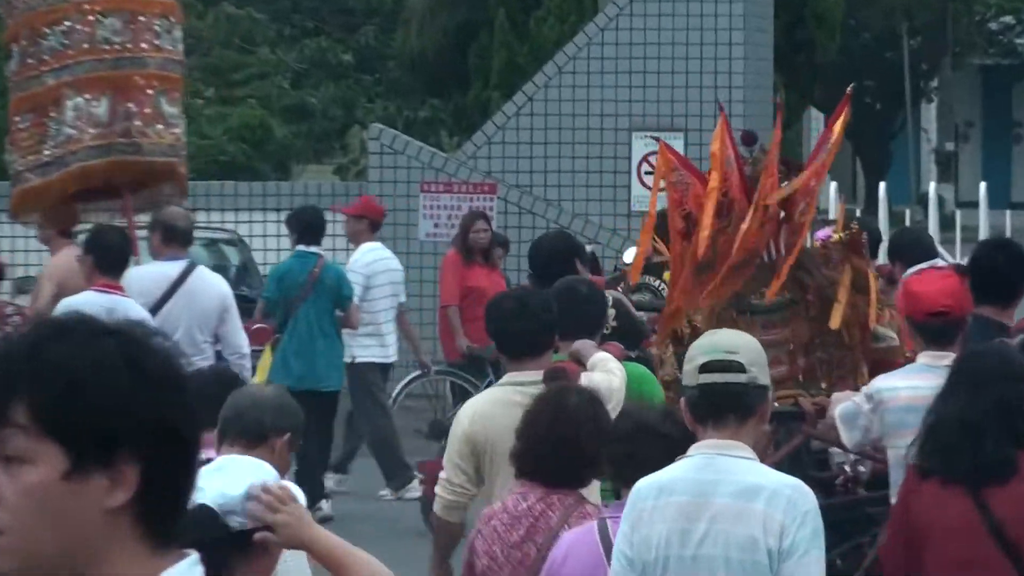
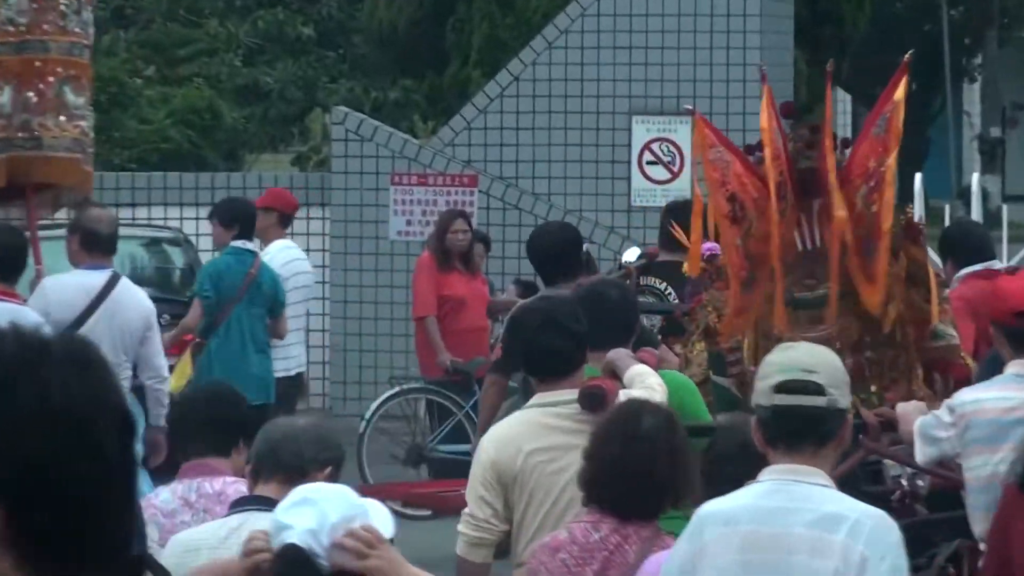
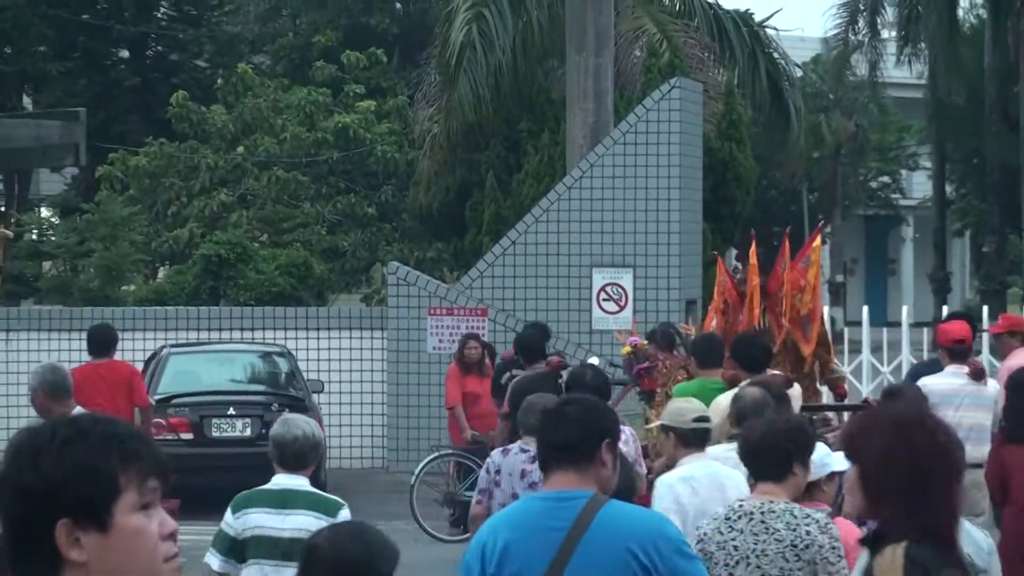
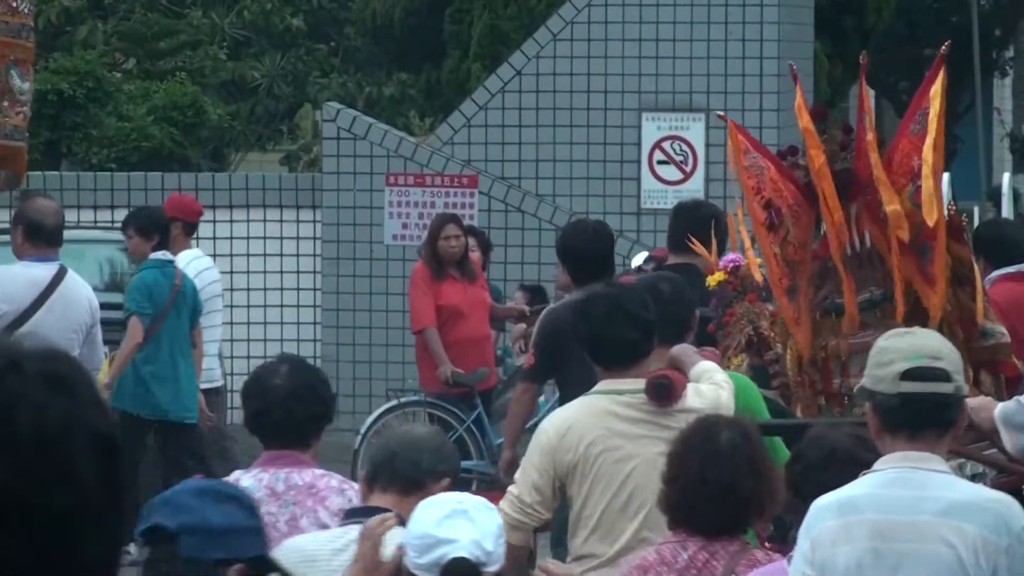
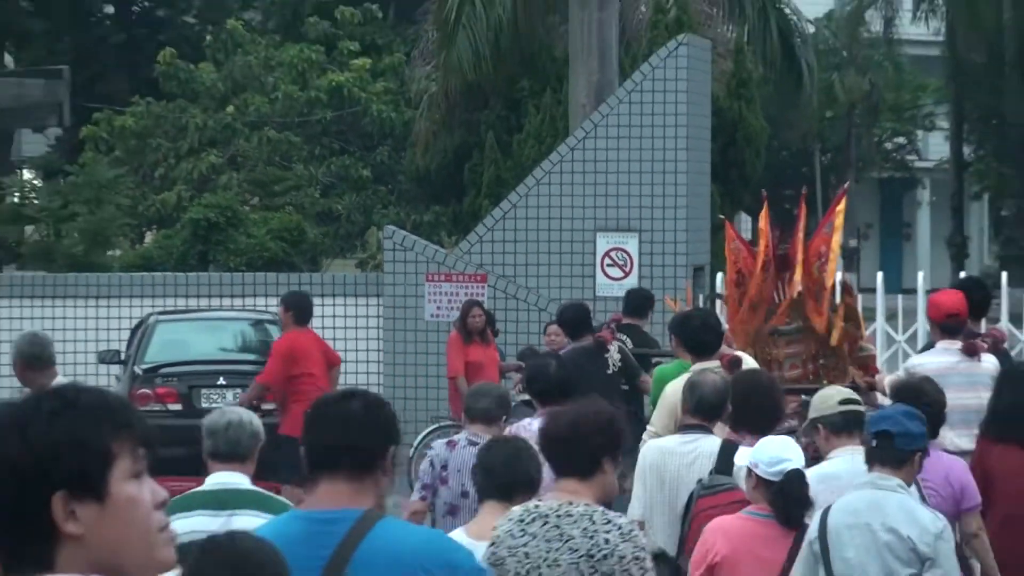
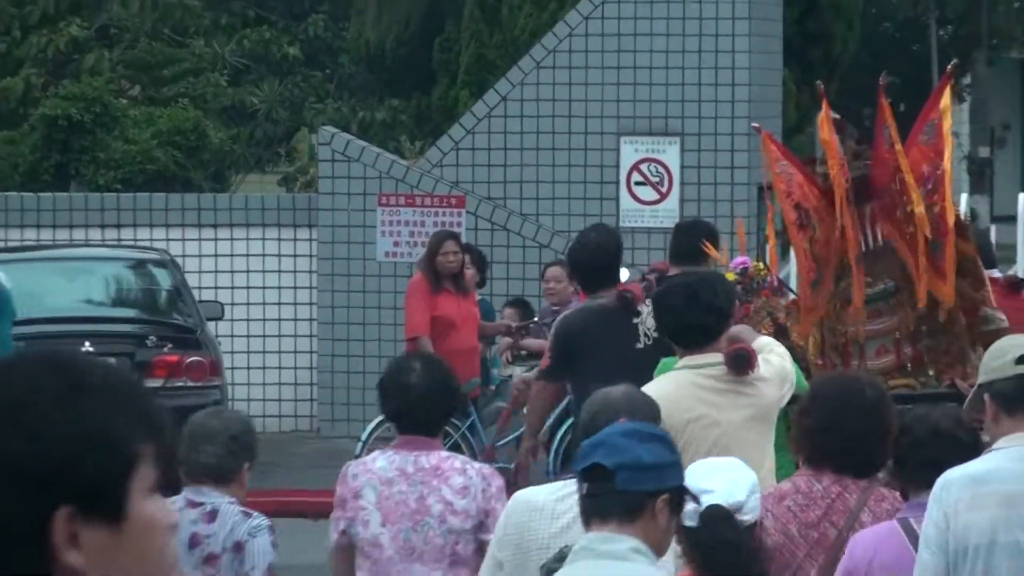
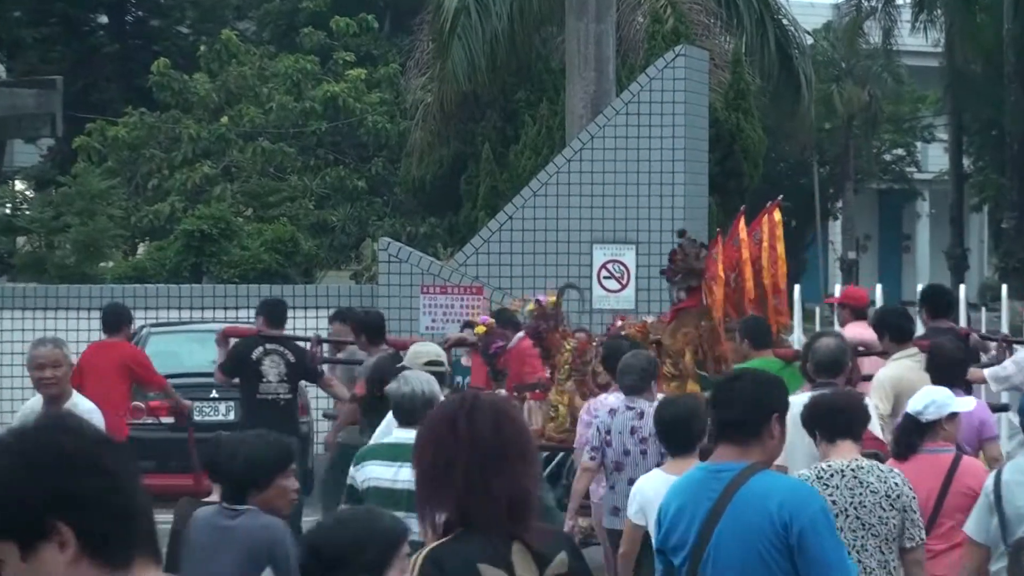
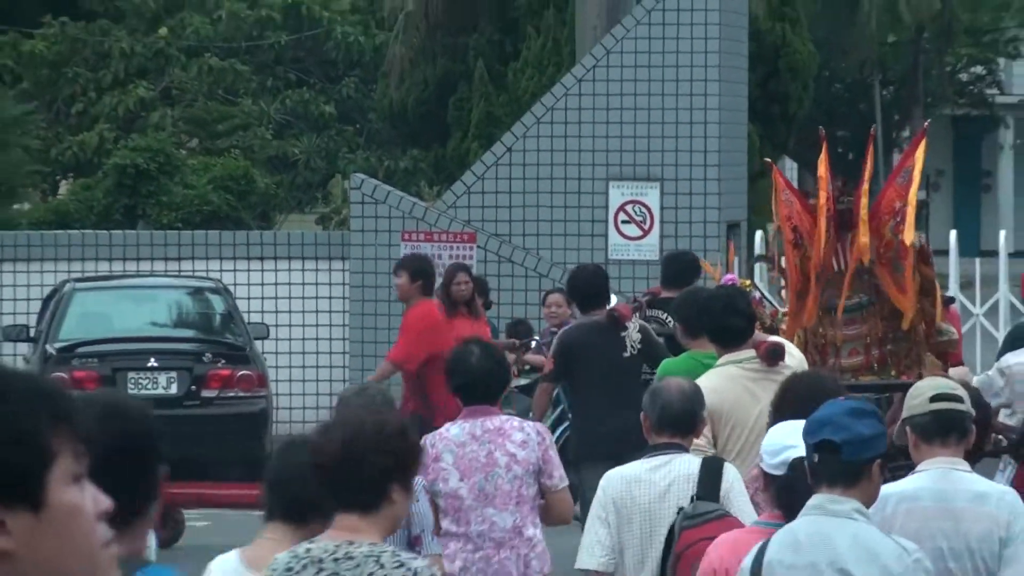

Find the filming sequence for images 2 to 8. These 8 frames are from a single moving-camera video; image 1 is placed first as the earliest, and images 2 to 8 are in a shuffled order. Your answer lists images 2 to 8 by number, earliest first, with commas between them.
2, 4, 6, 8, 5, 3, 7
